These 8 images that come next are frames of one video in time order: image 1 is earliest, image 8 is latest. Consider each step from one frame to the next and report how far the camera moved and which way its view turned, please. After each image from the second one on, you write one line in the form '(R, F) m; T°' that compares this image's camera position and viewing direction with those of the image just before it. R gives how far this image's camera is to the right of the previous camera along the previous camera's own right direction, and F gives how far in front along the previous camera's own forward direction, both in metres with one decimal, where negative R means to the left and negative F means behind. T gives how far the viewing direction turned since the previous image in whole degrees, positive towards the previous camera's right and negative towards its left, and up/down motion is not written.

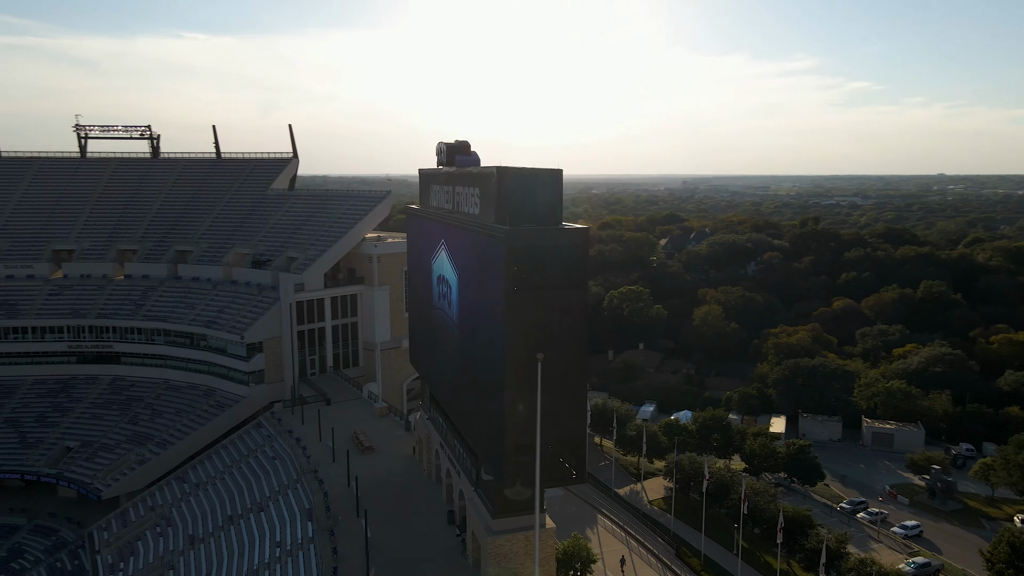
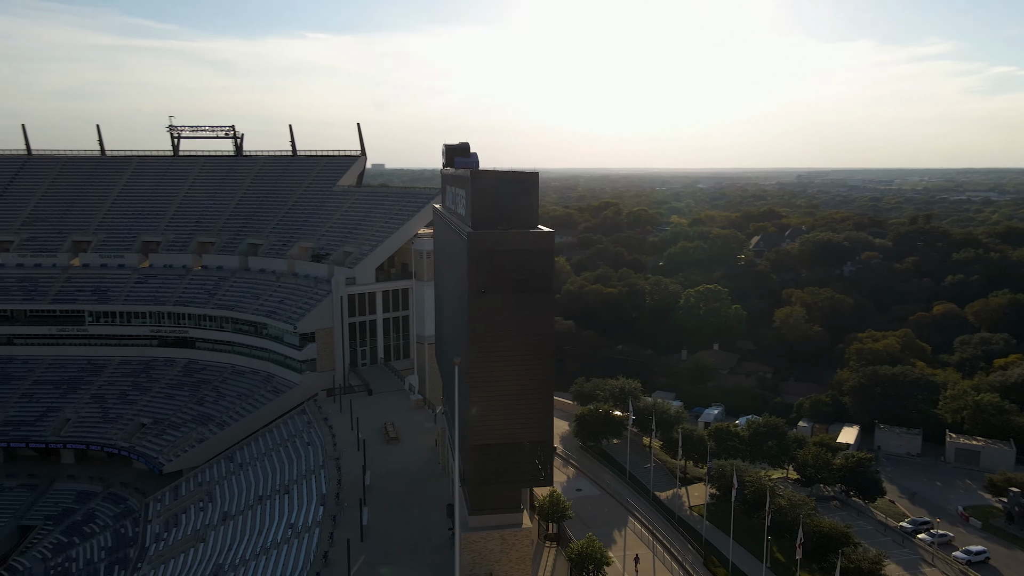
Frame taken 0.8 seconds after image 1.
(+2.6, 0.0) m; -8°
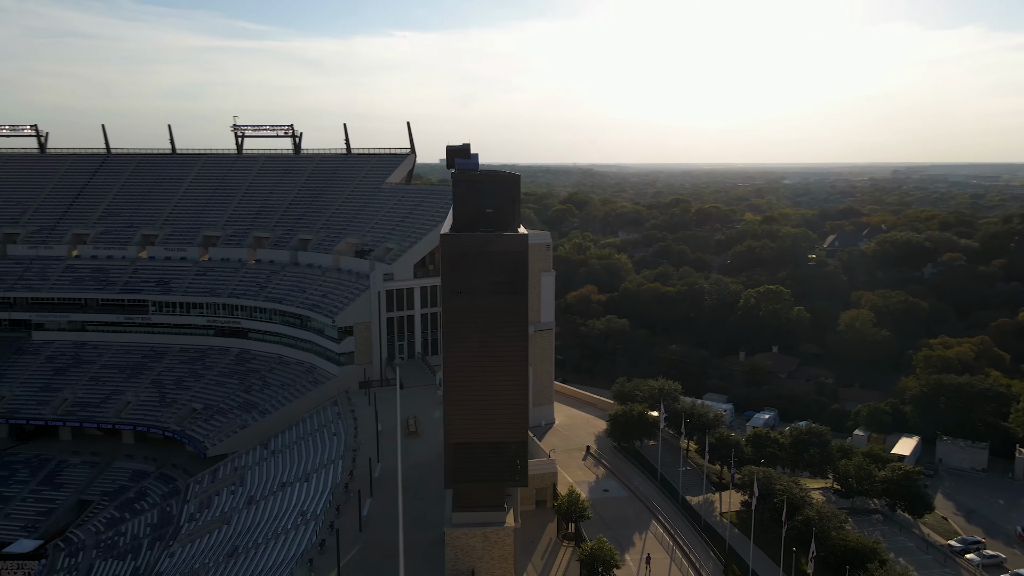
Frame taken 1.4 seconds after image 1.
(+2.0, 0.0) m; -6°
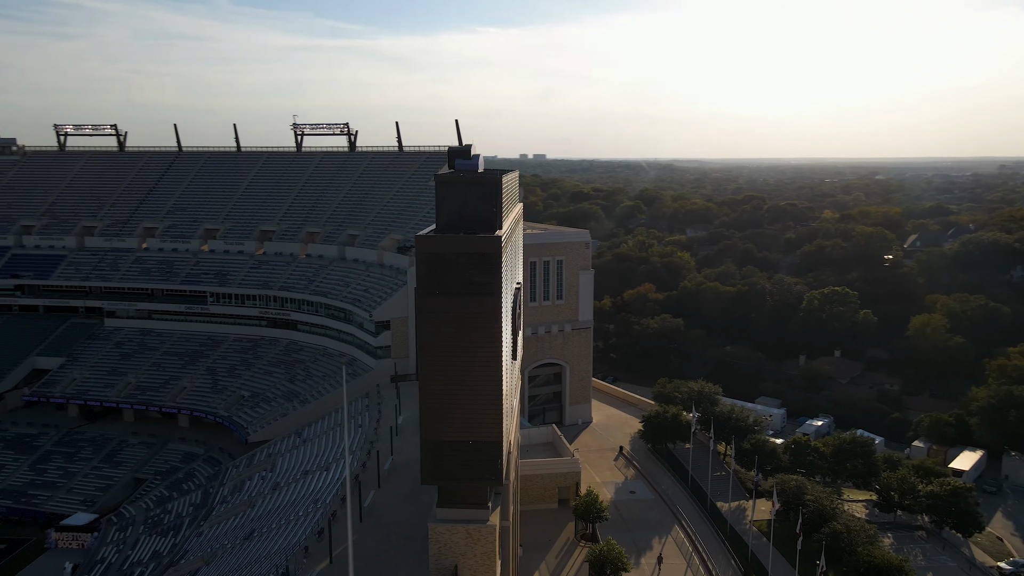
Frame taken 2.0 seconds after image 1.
(+2.0, 0.0) m; -6°
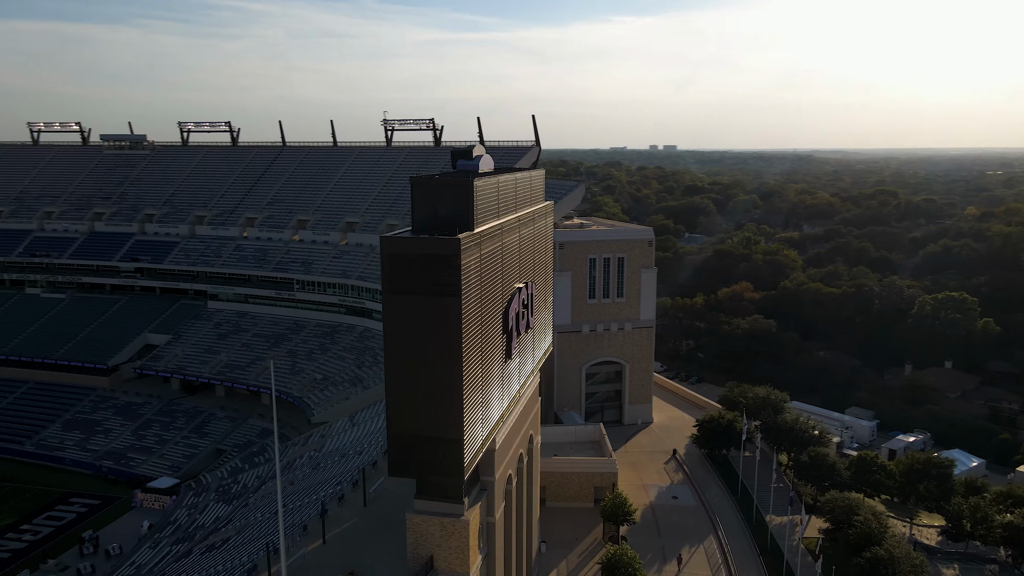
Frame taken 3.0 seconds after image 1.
(+3.2, +0.1) m; -10°
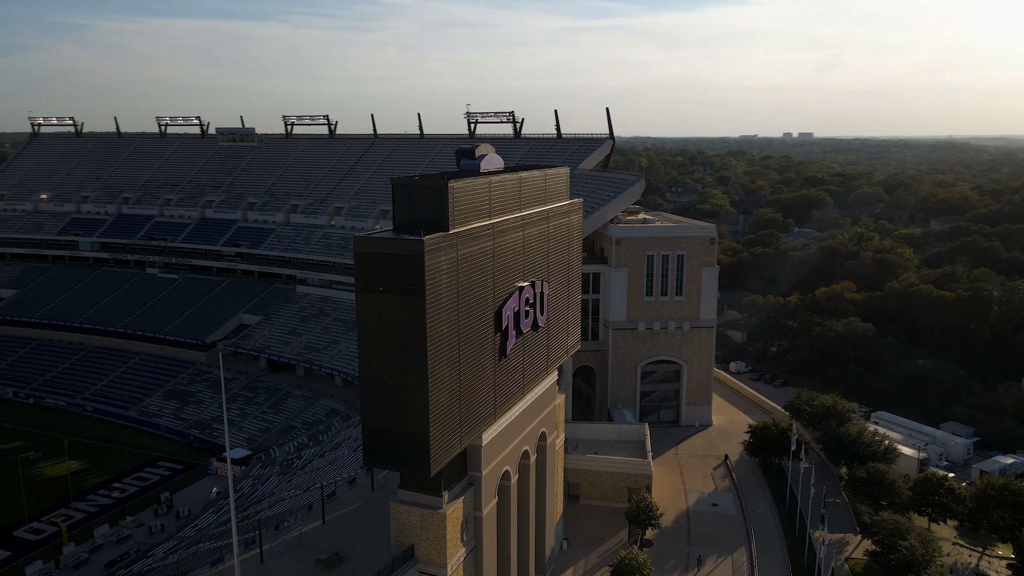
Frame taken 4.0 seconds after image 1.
(+3.1, +0.1) m; -9°
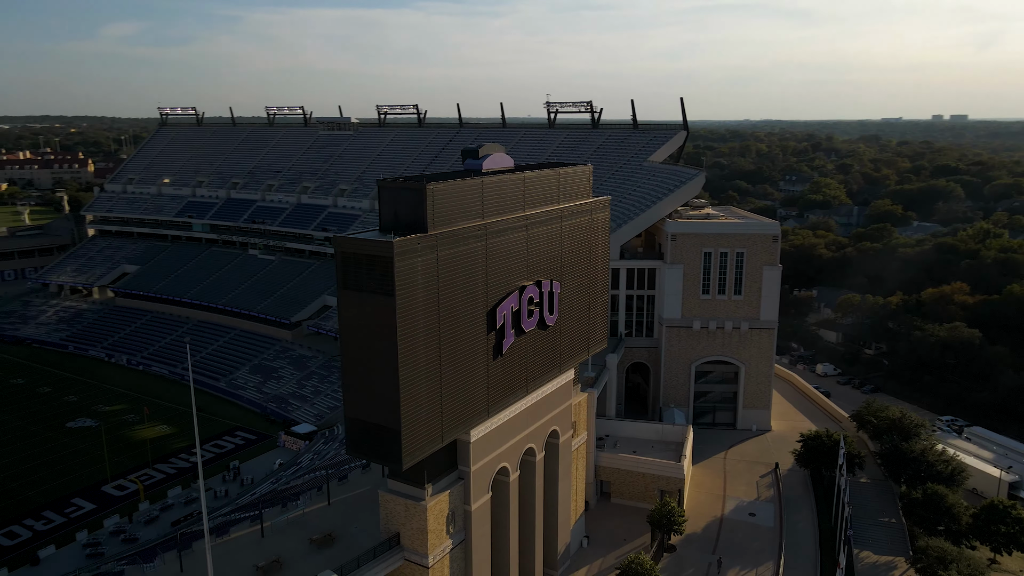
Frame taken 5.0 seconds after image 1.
(+3.0, +0.1) m; -9°
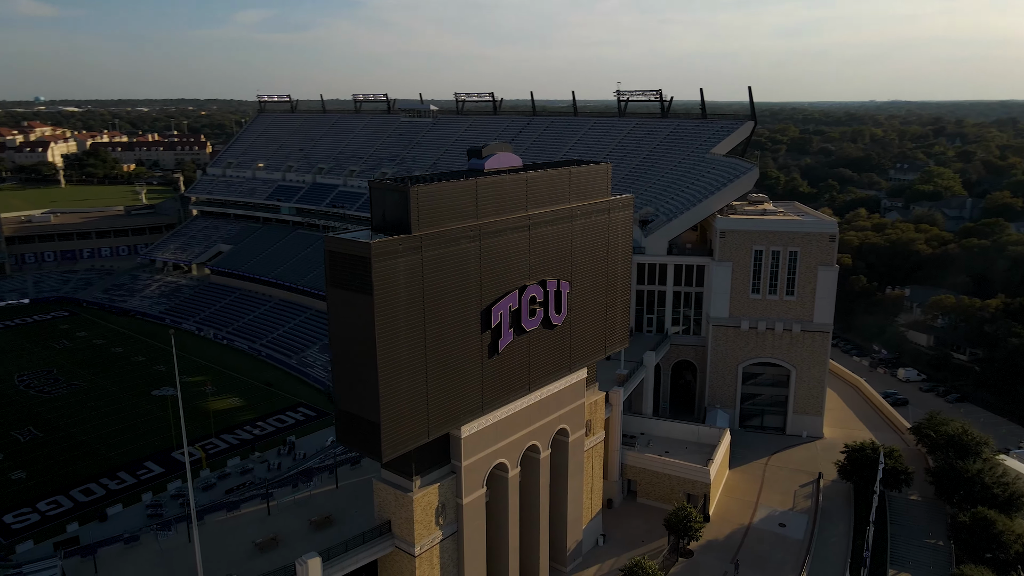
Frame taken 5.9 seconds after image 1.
(+2.7, 0.0) m; -8°
